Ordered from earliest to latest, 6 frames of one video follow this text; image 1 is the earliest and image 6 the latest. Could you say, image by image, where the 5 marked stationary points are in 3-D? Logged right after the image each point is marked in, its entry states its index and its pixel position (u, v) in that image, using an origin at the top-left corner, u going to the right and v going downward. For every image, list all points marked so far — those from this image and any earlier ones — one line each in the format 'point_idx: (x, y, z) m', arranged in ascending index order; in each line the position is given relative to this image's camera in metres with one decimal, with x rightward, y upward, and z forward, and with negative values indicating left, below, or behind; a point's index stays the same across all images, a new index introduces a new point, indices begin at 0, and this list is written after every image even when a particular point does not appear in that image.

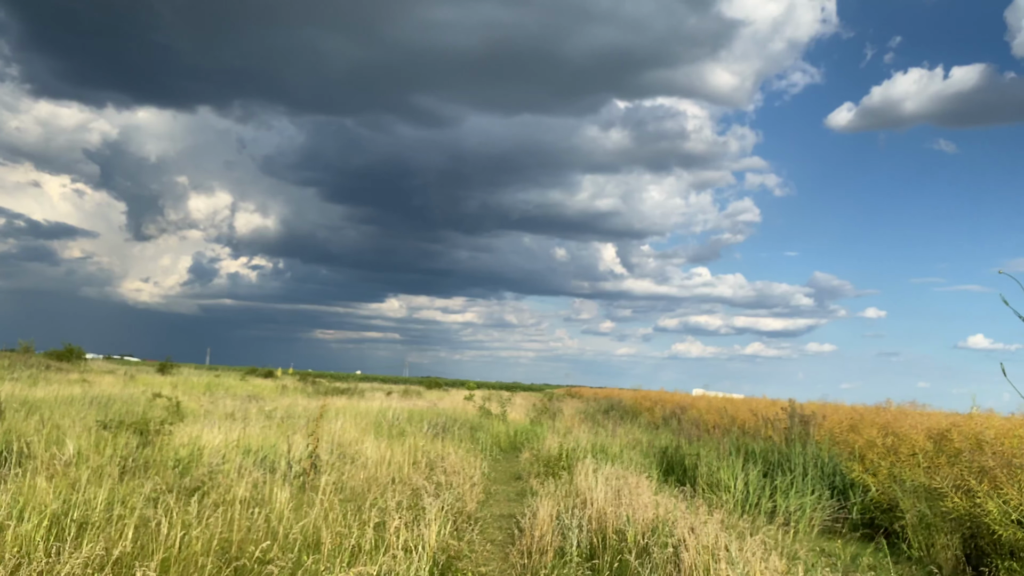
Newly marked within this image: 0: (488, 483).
0: (-0.4, -3.5, +9.9) m
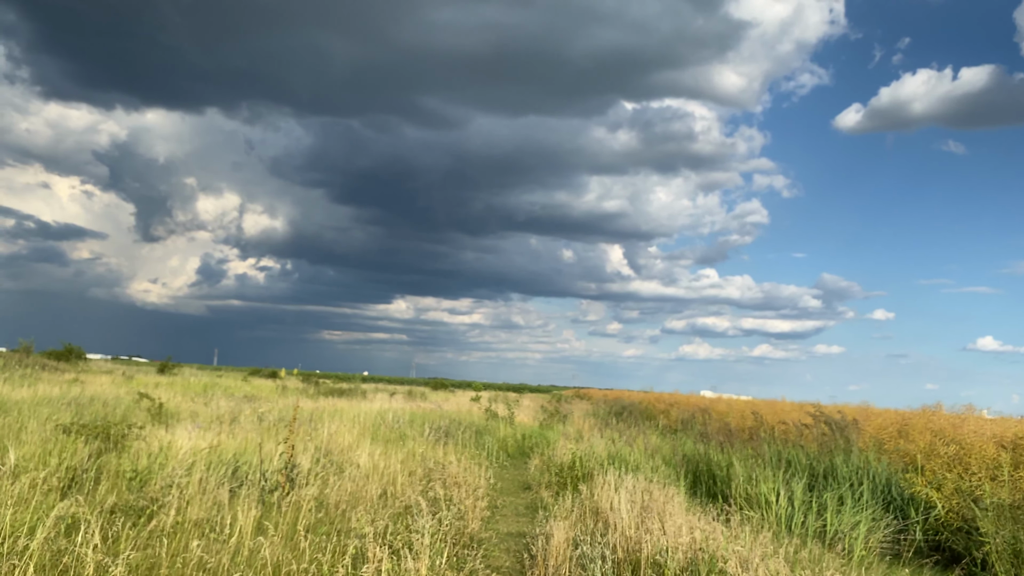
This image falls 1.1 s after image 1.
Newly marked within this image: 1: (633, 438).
0: (-0.3, -3.3, +8.8) m
1: (+3.0, -3.6, +13.4) m
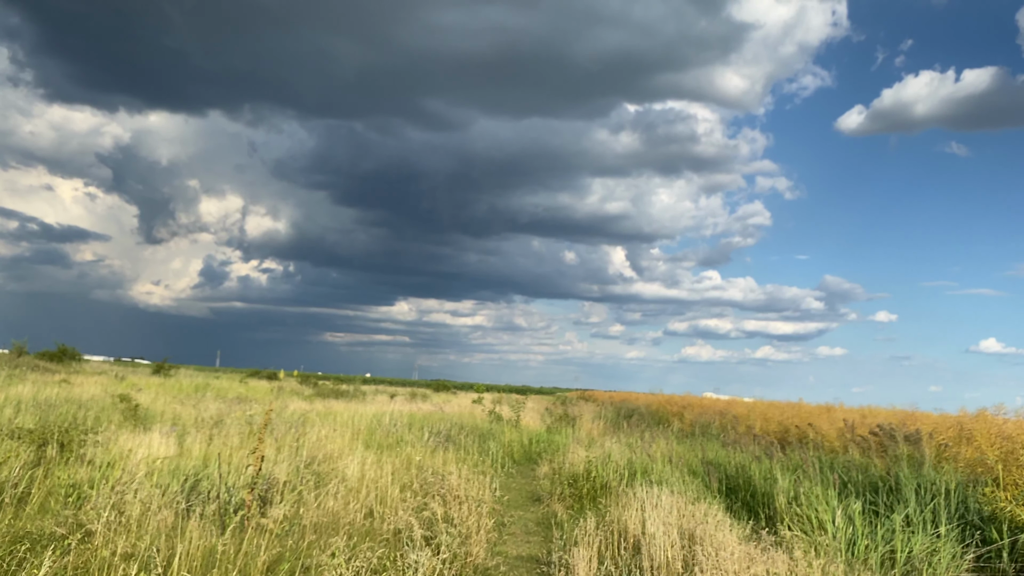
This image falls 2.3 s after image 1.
0: (-0.2, -3.1, +7.7) m
1: (+3.1, -3.4, +12.3) m
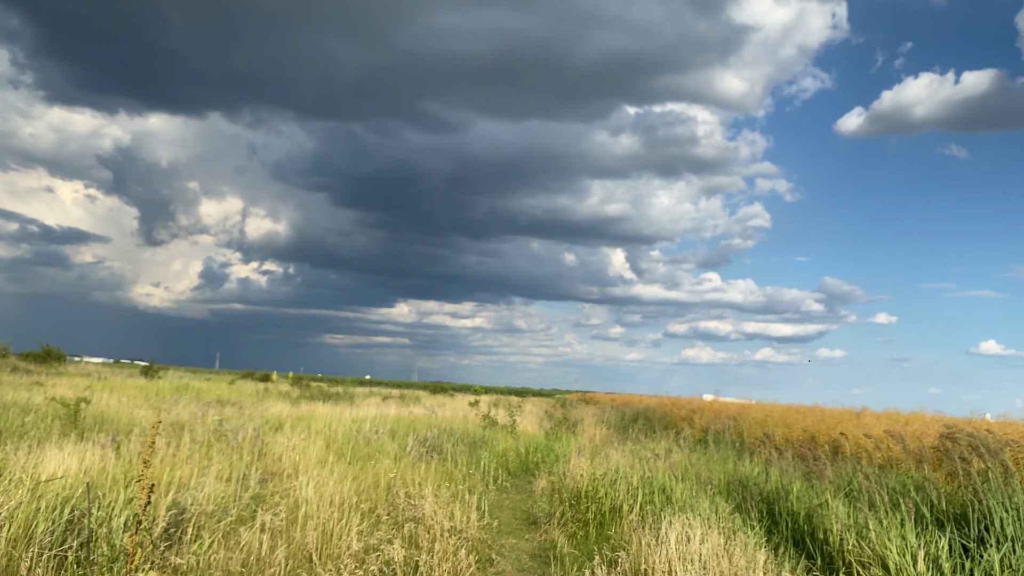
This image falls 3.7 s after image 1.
0: (-0.3, -2.9, +6.3) m
1: (+3.0, -3.3, +10.9) m
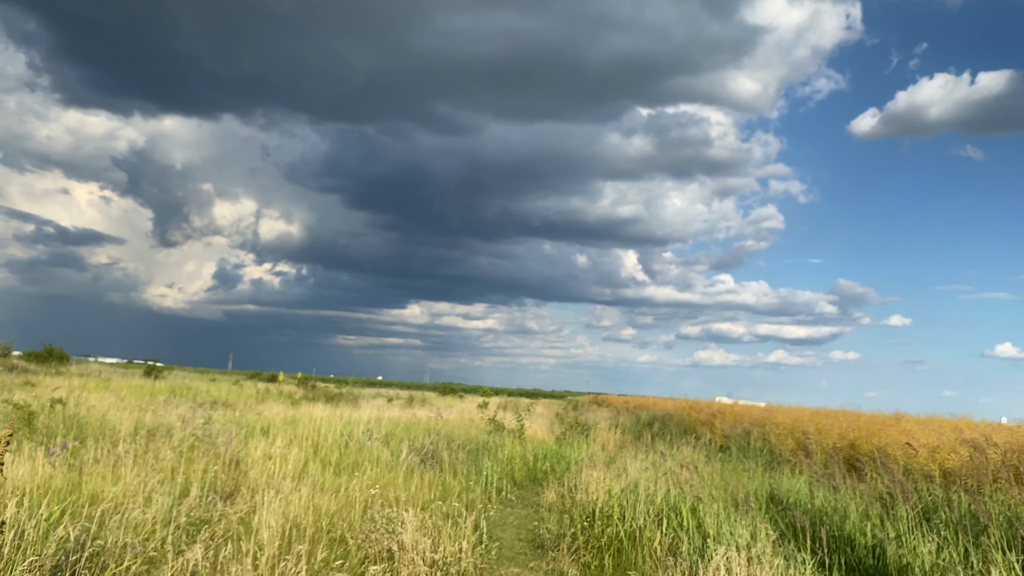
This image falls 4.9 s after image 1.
0: (-0.3, -2.7, +5.2) m
1: (+3.1, -3.1, +9.7) m
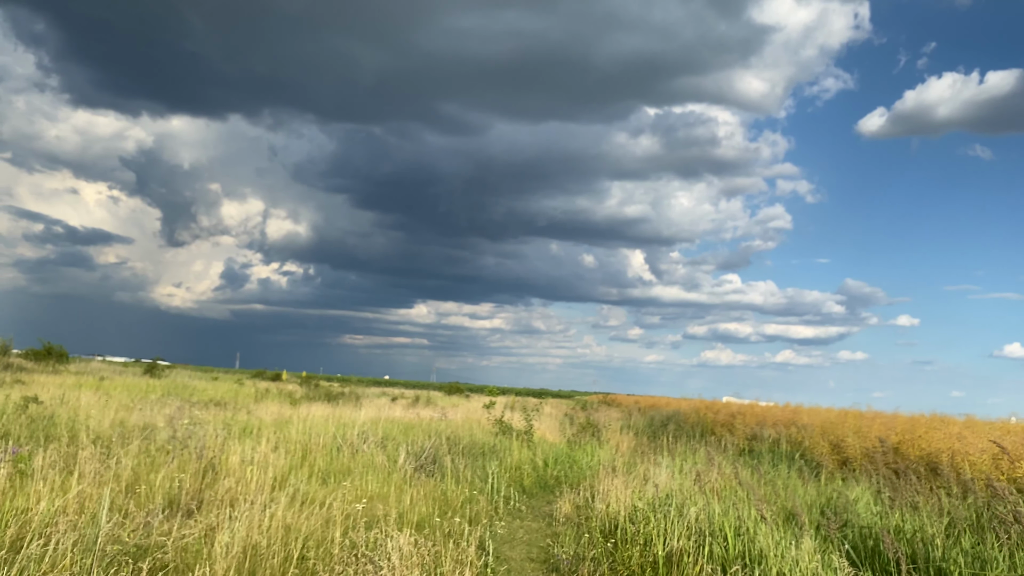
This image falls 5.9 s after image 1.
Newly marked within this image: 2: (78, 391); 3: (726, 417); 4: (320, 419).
0: (-0.2, -2.5, +4.2) m
1: (+3.2, -2.9, +8.7) m
2: (-13.4, -3.2, +17.3) m
3: (+7.4, -4.4, +19.1) m
4: (-4.9, -3.4, +14.3) m
